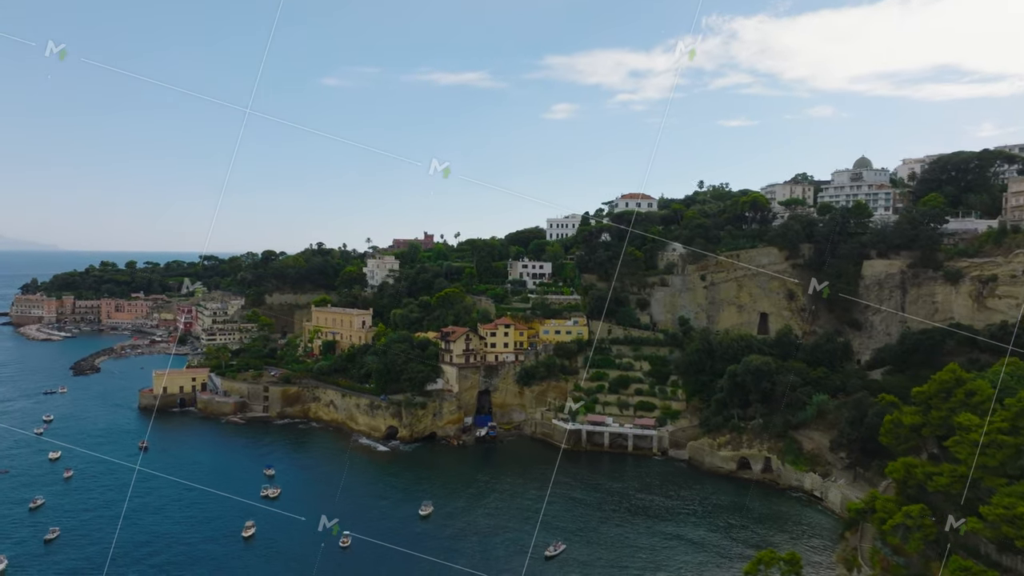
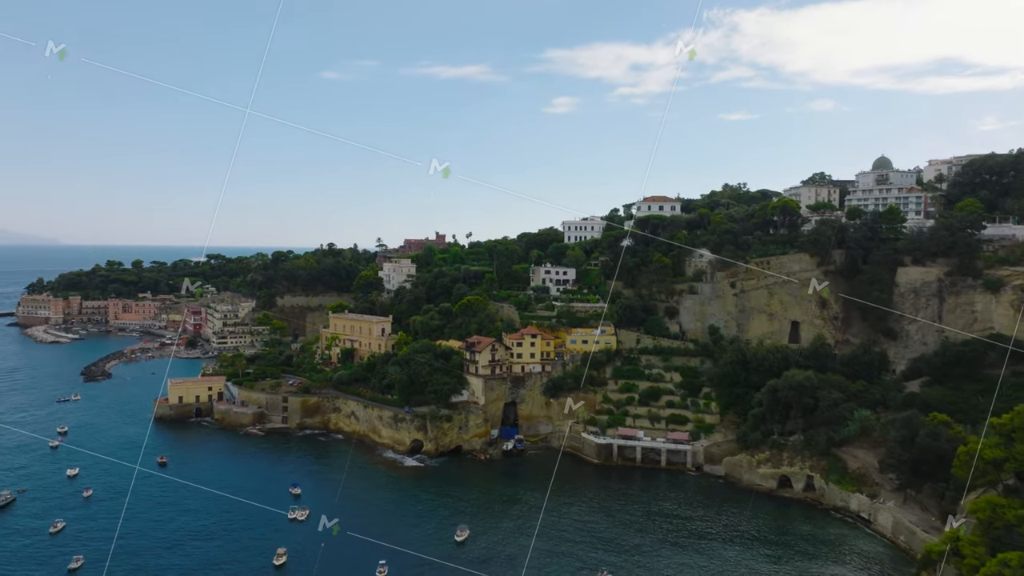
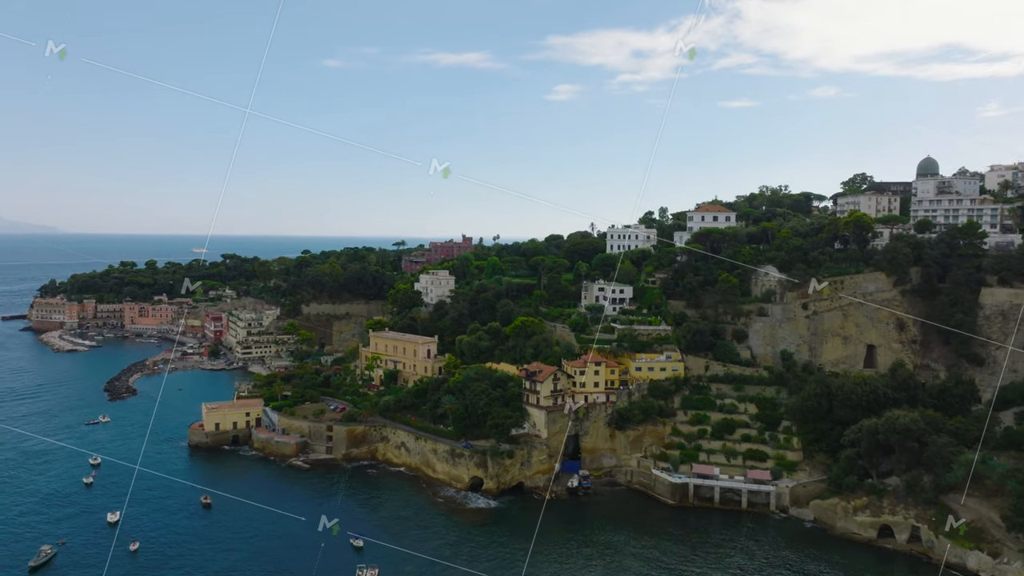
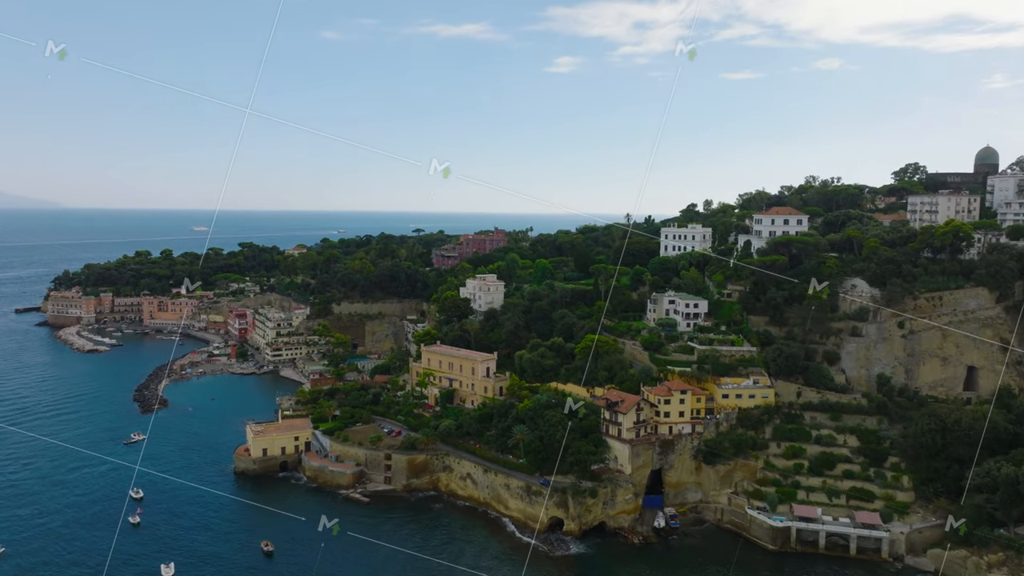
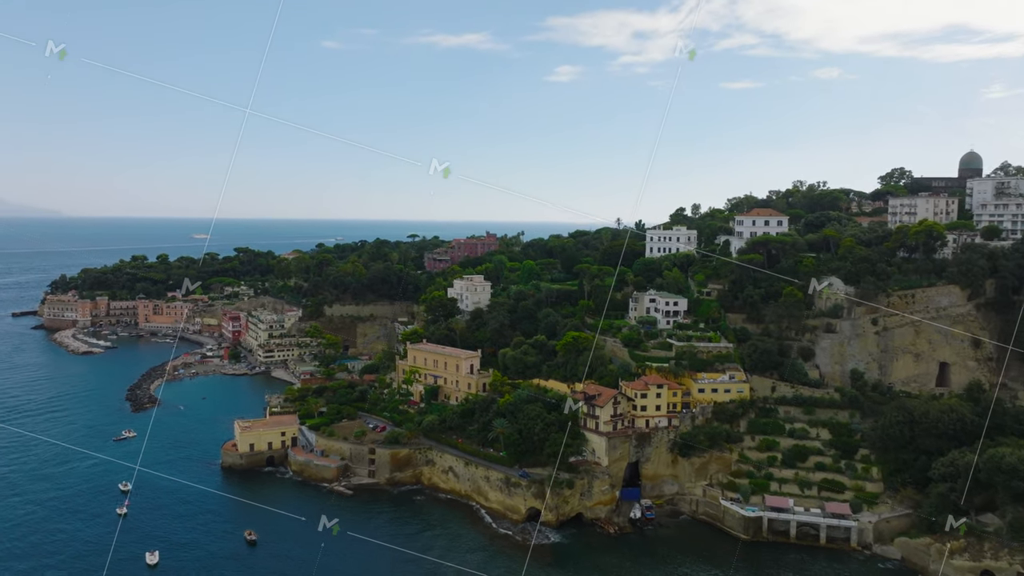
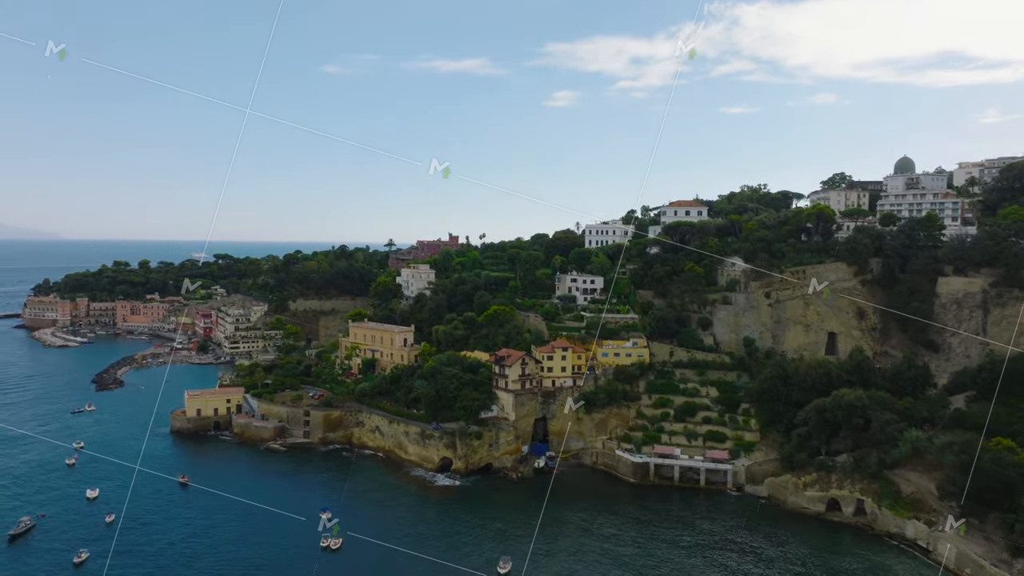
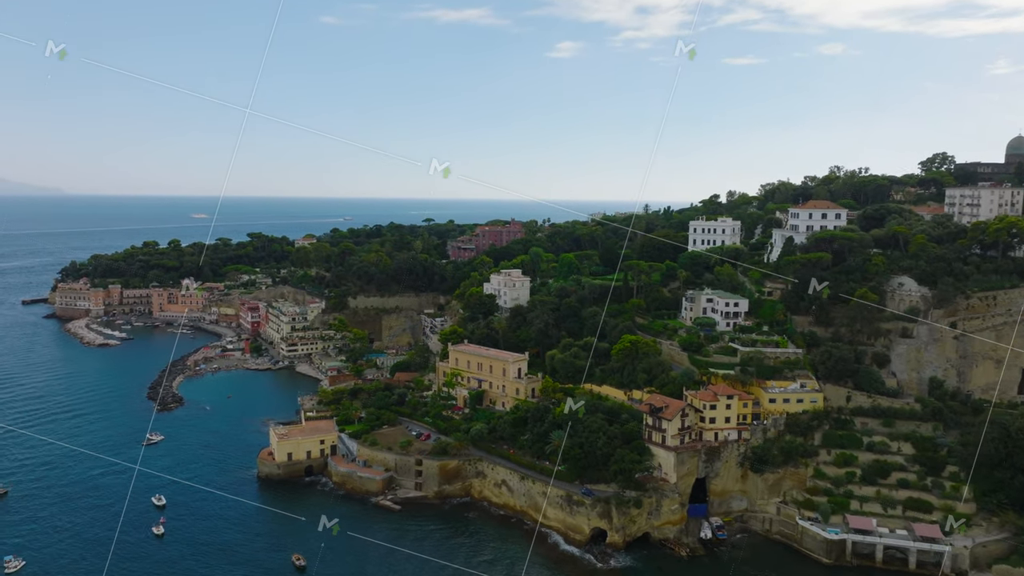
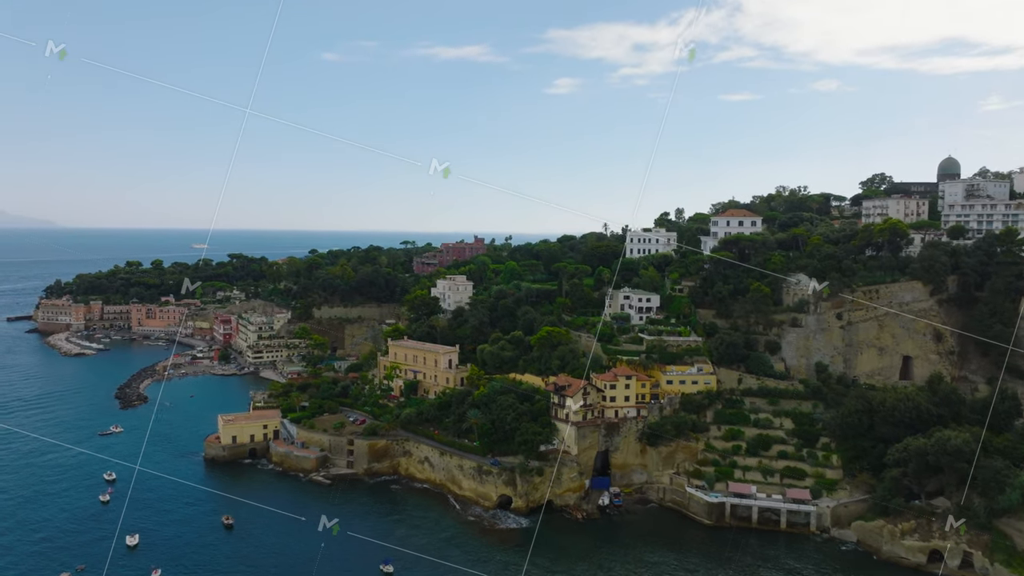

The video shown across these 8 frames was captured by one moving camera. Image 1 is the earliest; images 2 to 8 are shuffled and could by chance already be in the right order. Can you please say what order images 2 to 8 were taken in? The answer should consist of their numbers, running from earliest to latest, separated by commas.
2, 6, 3, 8, 5, 4, 7
